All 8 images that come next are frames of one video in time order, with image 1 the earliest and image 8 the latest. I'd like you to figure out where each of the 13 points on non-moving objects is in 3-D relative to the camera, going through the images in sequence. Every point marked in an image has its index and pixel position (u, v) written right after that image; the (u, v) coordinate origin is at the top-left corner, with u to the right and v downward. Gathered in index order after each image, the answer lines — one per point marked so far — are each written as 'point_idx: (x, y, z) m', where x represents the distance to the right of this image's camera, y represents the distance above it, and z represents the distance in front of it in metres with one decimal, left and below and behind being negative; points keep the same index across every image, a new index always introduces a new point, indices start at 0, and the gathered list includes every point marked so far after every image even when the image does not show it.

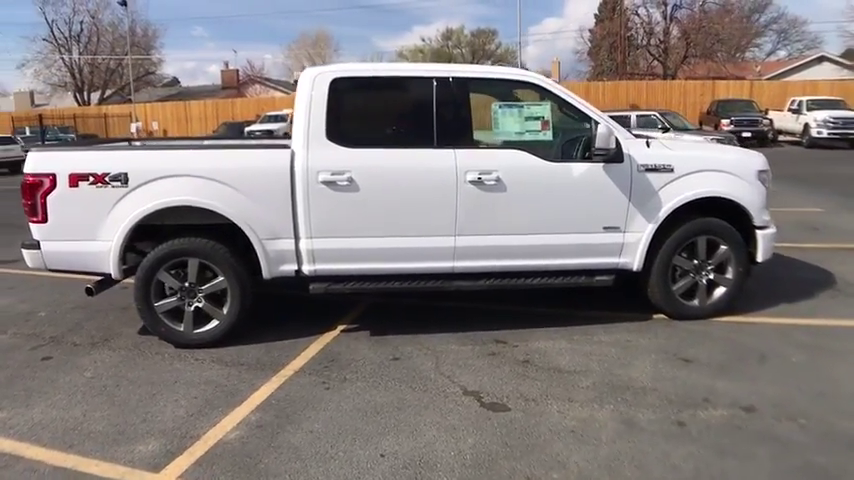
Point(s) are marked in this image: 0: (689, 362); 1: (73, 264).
0: (+1.7, -0.8, +4.4) m
1: (-2.3, -0.2, +4.4) m
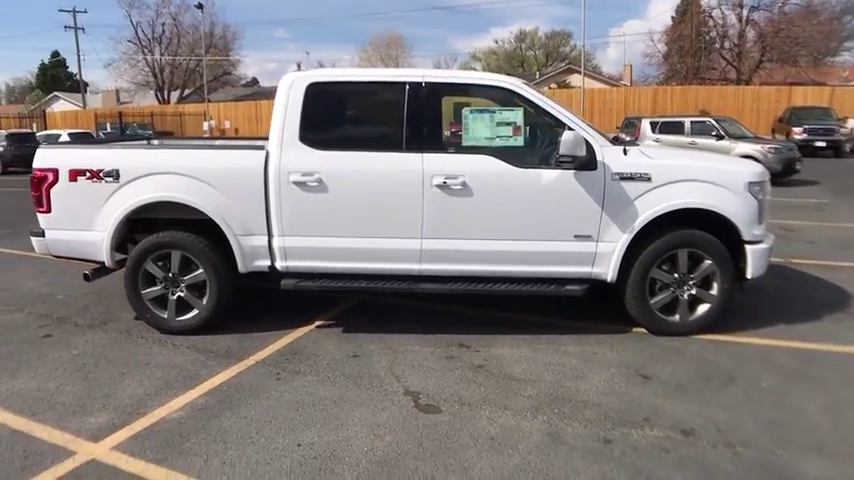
0: (+1.4, -0.9, +4.3) m
1: (-2.6, -0.1, +4.8) m
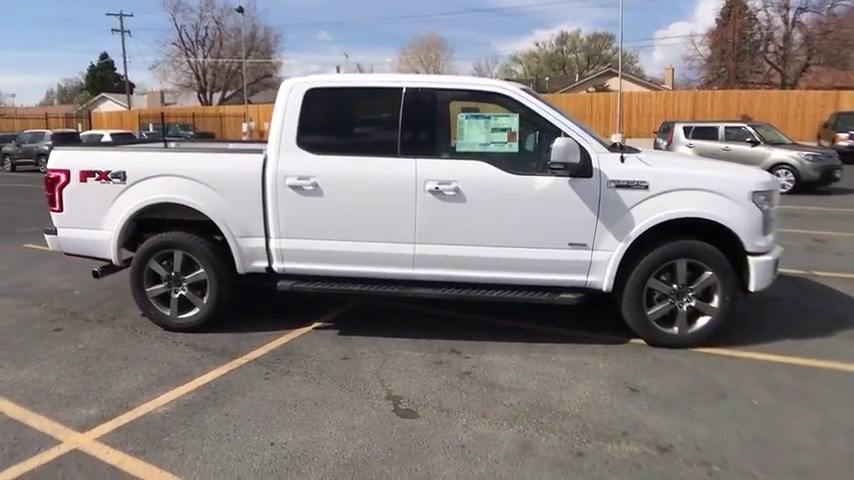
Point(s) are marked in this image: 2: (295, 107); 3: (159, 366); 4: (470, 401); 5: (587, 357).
0: (+1.3, -1.0, +4.2) m
1: (-2.6, -0.1, +5.0) m
2: (-1.0, +1.0, +4.8) m
3: (-1.8, -0.9, +4.5) m
4: (+0.3, -1.0, +4.1) m
5: (+1.1, -0.8, +4.7) m
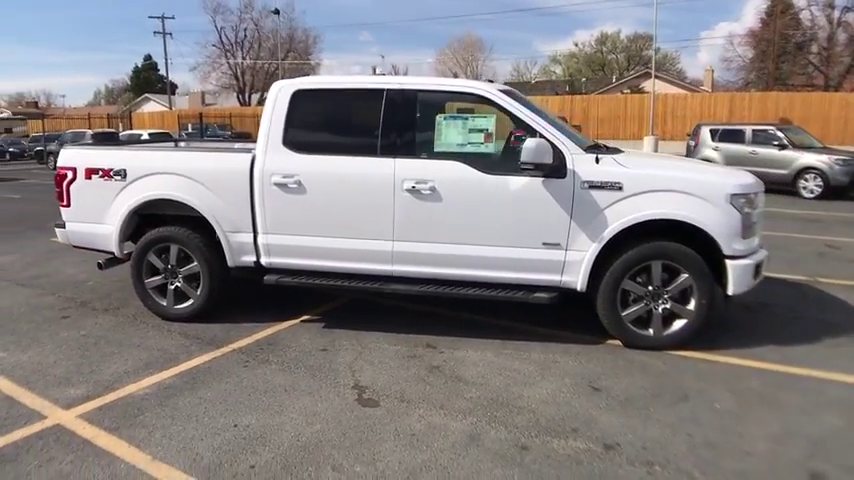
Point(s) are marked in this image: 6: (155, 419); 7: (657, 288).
0: (+1.1, -1.0, +4.3) m
1: (-2.7, 0.0, +5.4) m
2: (-1.1, +1.0, +5.1) m
3: (-2.0, -0.8, +4.8) m
4: (0.0, -1.0, +4.2) m
5: (+1.0, -0.8, +4.8) m
6: (-1.6, -1.0, +3.9) m
7: (+1.7, -0.3, +4.9) m
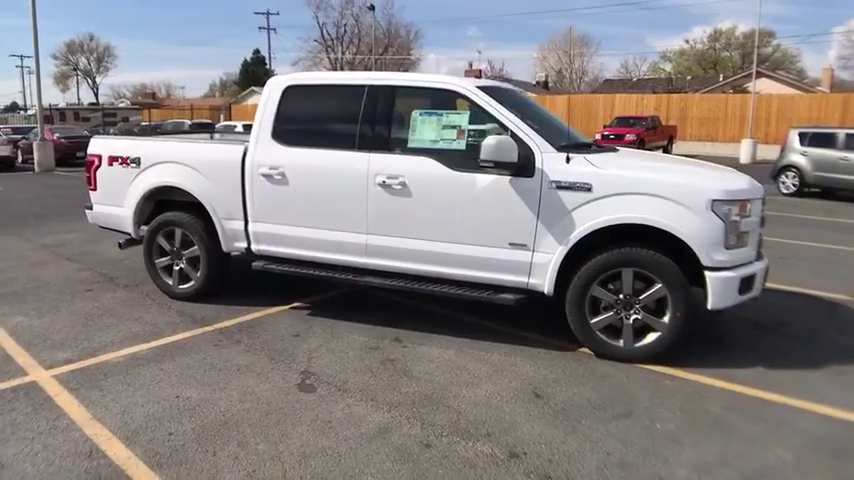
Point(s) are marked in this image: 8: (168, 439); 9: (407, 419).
0: (+0.7, -1.0, +4.2) m
1: (-2.8, +0.1, +5.9) m
2: (-1.2, +1.1, +5.3) m
3: (-2.2, -0.7, +5.2) m
4: (-0.4, -0.9, +4.3) m
5: (+0.7, -0.8, +4.7) m
6: (-2.0, -0.9, +4.3) m
7: (+1.4, -0.4, +4.6) m
8: (-1.4, -1.1, +3.7) m
9: (-0.1, -1.0, +3.9) m
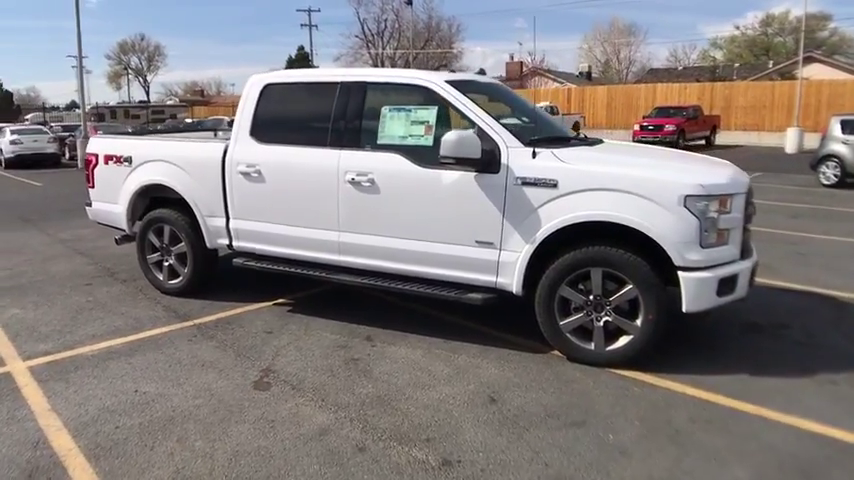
0: (+0.4, -1.0, +4.0) m
1: (-2.9, +0.2, +6.1) m
2: (-1.4, +1.1, +5.3) m
3: (-2.4, -0.6, +5.4) m
4: (-0.6, -0.9, +4.3) m
5: (+0.4, -0.8, +4.6) m
6: (-2.3, -0.9, +4.4) m
7: (+1.1, -0.4, +4.4) m
8: (-1.8, -1.1, +3.8) m
9: (-0.4, -1.0, +3.8) m
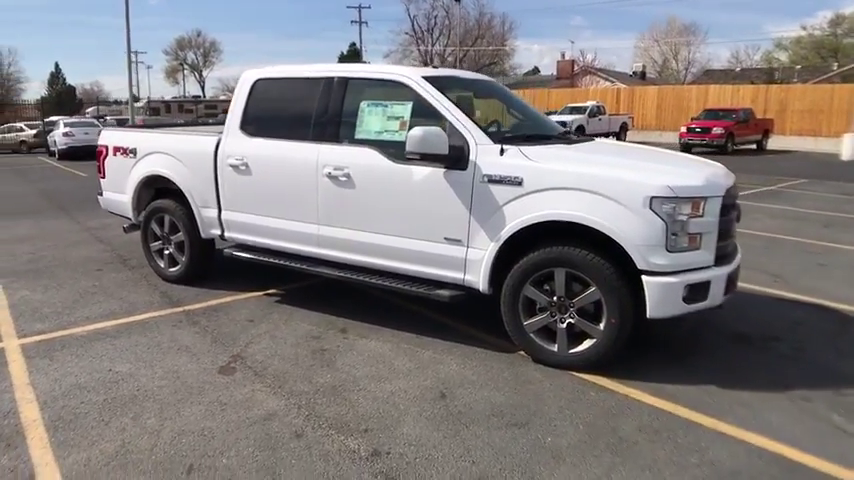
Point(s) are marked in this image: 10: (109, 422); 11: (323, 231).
0: (+0.1, -1.0, +4.0) m
1: (-3.0, +0.3, +6.4) m
2: (-1.5, +1.2, +5.5) m
3: (-2.6, -0.5, +5.6) m
4: (-0.9, -0.9, +4.4) m
5: (+0.2, -0.8, +4.6) m
6: (-2.5, -0.8, +4.6) m
7: (+0.9, -0.4, +4.3) m
8: (-2.1, -1.0, +4.0) m
9: (-0.8, -1.0, +3.9) m
10: (-1.8, -1.0, +3.8) m
11: (-0.8, +0.1, +5.1) m
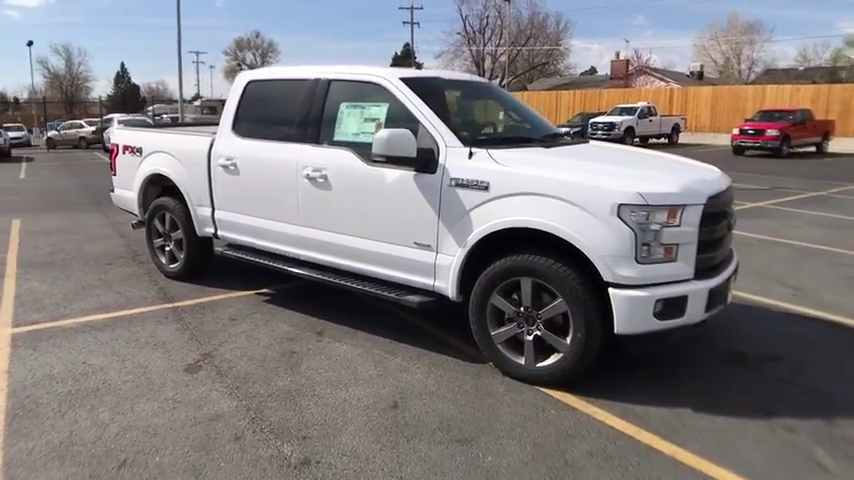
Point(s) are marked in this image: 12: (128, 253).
0: (-0.2, -1.0, +3.9) m
1: (-3.0, +0.4, +6.6) m
2: (-1.6, +1.2, +5.5) m
3: (-2.7, -0.5, +5.8) m
4: (-1.1, -0.9, +4.4) m
5: (0.0, -0.8, +4.4) m
6: (-2.7, -0.8, +4.8) m
7: (+0.7, -0.4, +4.1) m
8: (-2.4, -1.0, +4.1) m
9: (-1.0, -1.0, +3.9) m
10: (-2.1, -1.0, +3.9) m
11: (-0.9, +0.1, +5.1) m
12: (-3.2, -0.1, +7.1) m
